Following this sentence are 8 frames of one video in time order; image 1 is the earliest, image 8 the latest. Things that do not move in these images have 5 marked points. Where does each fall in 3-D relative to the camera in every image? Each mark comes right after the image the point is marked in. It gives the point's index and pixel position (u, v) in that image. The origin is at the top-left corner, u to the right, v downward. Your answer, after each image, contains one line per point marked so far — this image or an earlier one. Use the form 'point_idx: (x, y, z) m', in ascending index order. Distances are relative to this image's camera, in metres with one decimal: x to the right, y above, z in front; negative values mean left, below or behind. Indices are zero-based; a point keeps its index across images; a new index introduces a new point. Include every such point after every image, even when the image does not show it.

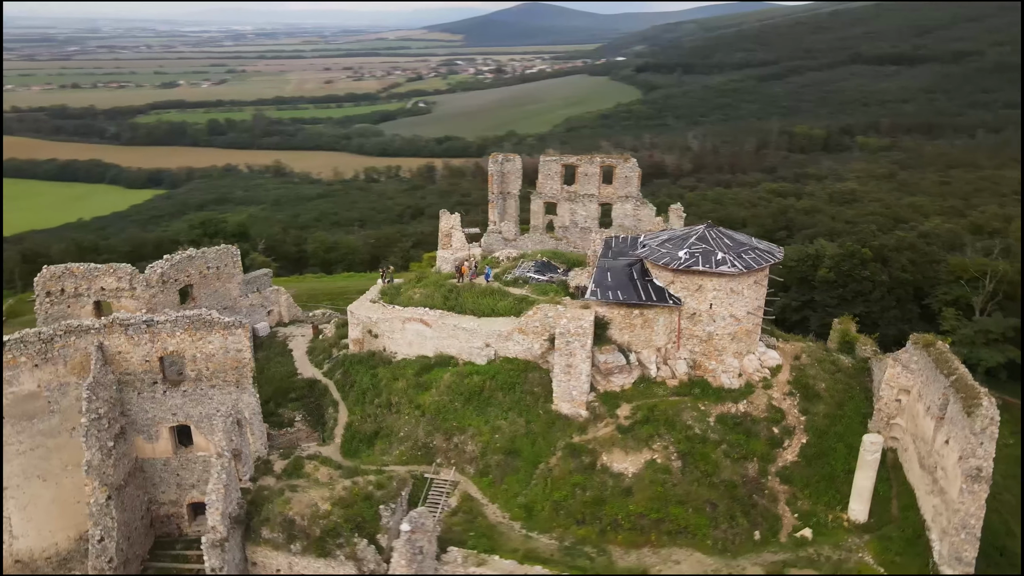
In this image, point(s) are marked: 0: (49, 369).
0: (-8.3, -1.5, +13.2) m
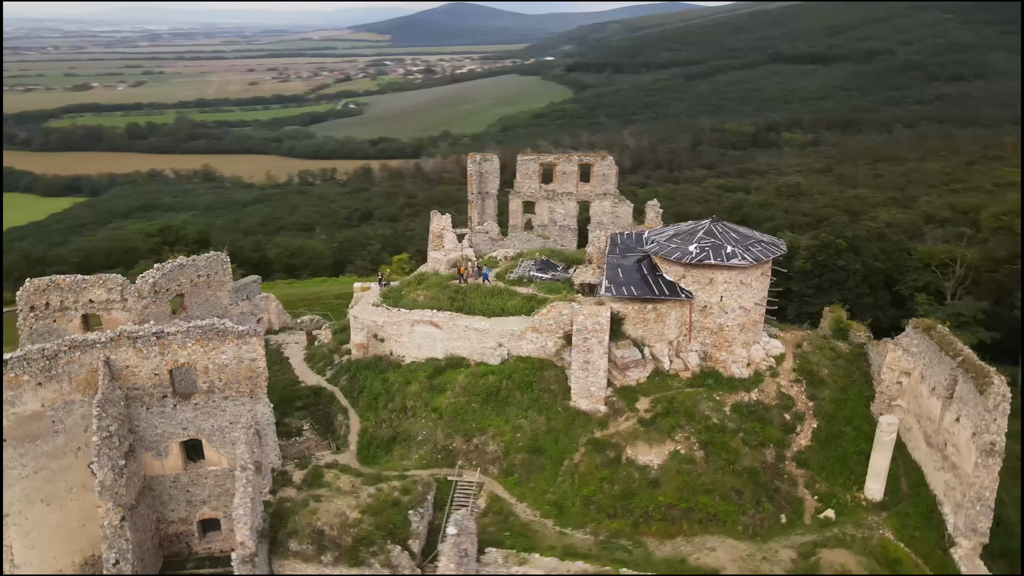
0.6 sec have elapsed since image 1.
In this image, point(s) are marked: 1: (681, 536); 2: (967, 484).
0: (-7.8, -1.7, +12.5) m
1: (+2.9, -4.3, +12.6) m
2: (+7.7, -3.3, +12.3) m
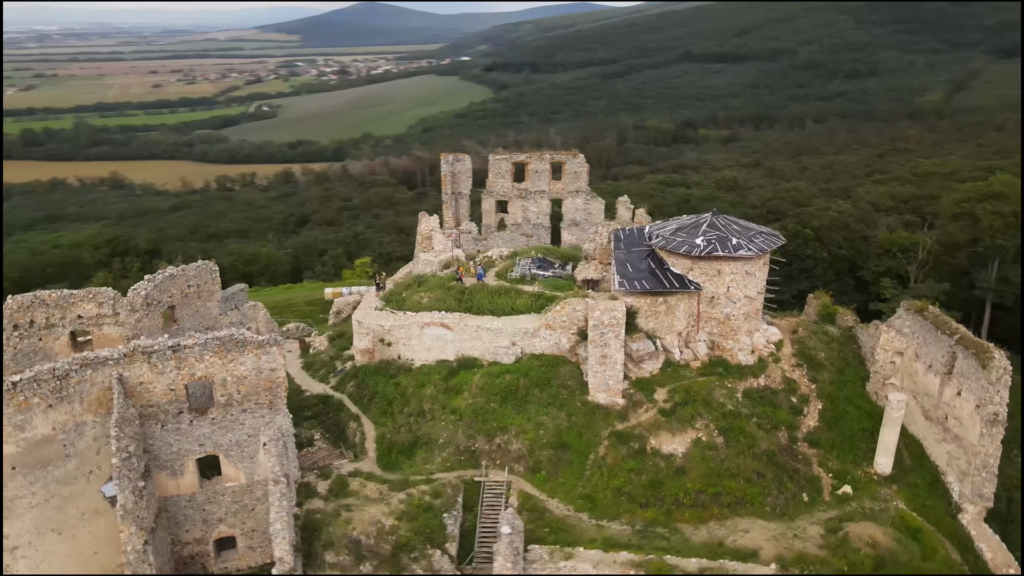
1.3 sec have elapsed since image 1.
0: (-7.2, -1.9, +11.8) m
1: (+3.6, -4.1, +12.9) m
2: (+8.3, -3.0, +13.2) m
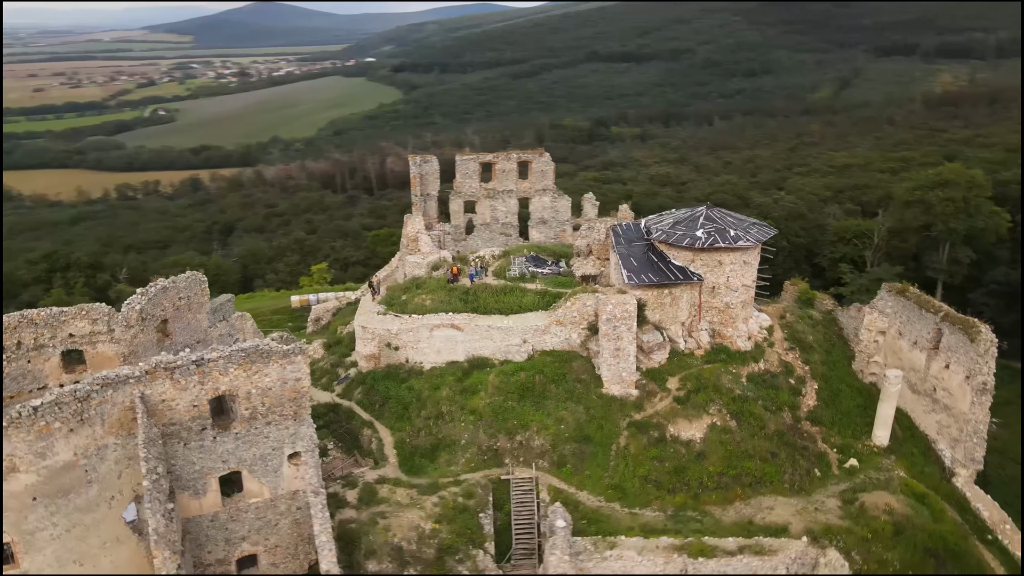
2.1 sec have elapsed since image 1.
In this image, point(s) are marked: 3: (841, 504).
0: (-6.5, -2.2, +11.1) m
1: (+4.2, -3.9, +13.5) m
2: (+8.8, -2.6, +14.3) m
3: (+6.0, -4.0, +13.4) m
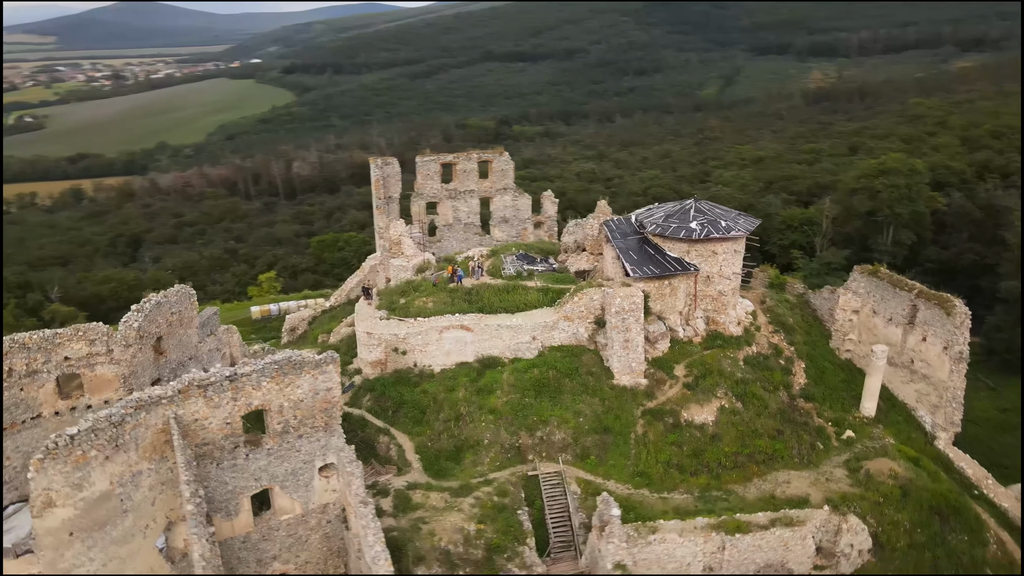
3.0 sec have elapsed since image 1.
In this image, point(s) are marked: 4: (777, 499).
0: (-5.6, -2.4, +10.4) m
1: (+4.7, -3.7, +14.2) m
2: (+9.2, -2.1, +15.6) m
3: (+6.6, -3.6, +14.3) m
4: (+4.9, -3.9, +13.6) m
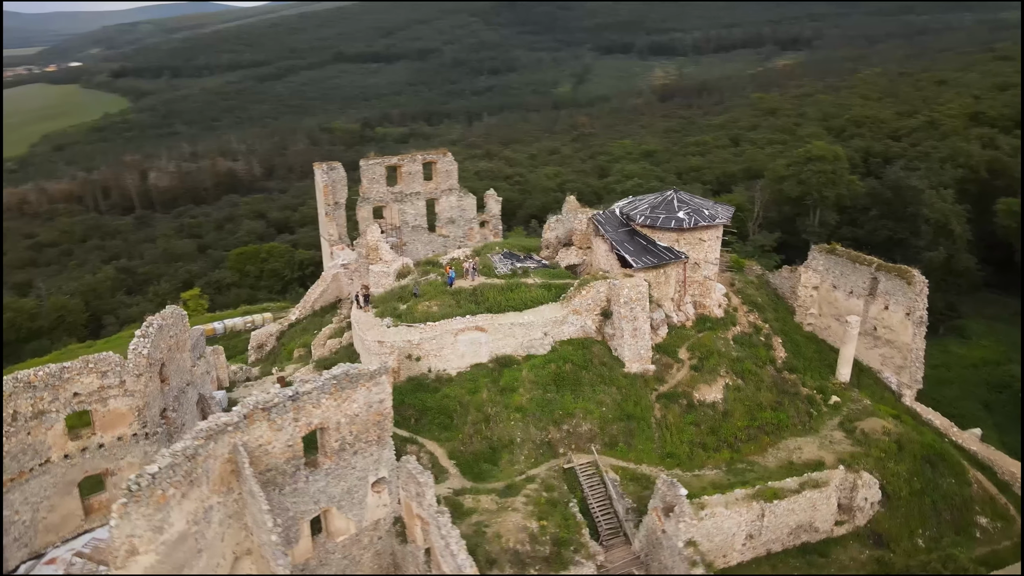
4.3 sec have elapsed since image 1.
0: (-4.2, -2.7, +9.6) m
1: (+5.3, -3.3, +15.2) m
2: (+9.3, -1.5, +17.3) m
3: (+7.1, -3.1, +15.6) m
4: (+5.7, -3.5, +14.6) m
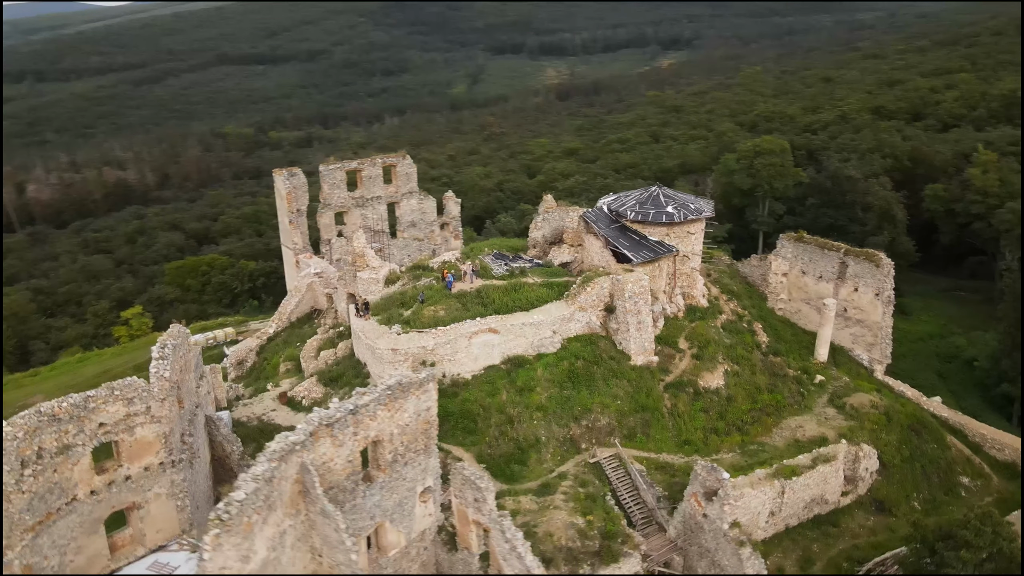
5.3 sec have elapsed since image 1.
0: (-3.0, -2.9, +9.1) m
1: (+5.7, -3.1, +16.0) m
2: (+9.3, -1.0, +18.6) m
3: (+7.4, -2.8, +16.6) m
4: (+6.1, -3.2, +15.4) m
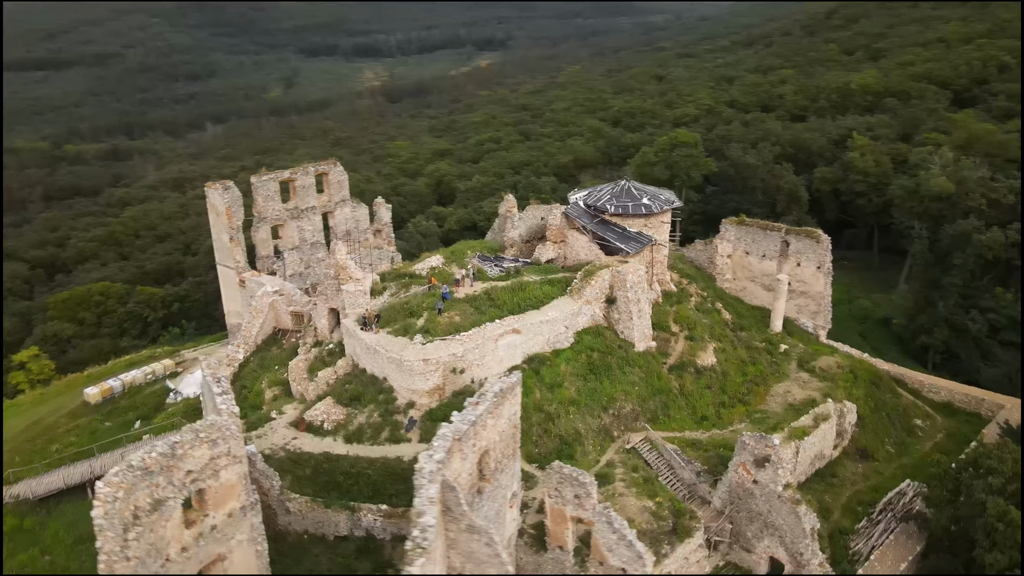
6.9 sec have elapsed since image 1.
0: (-0.9, -3.0, +8.7) m
1: (+6.0, -2.6, +17.4) m
2: (+8.7, -0.3, +20.7) m
3: (+7.5, -2.2, +18.4) m
4: (+6.5, -2.7, +17.0) m
